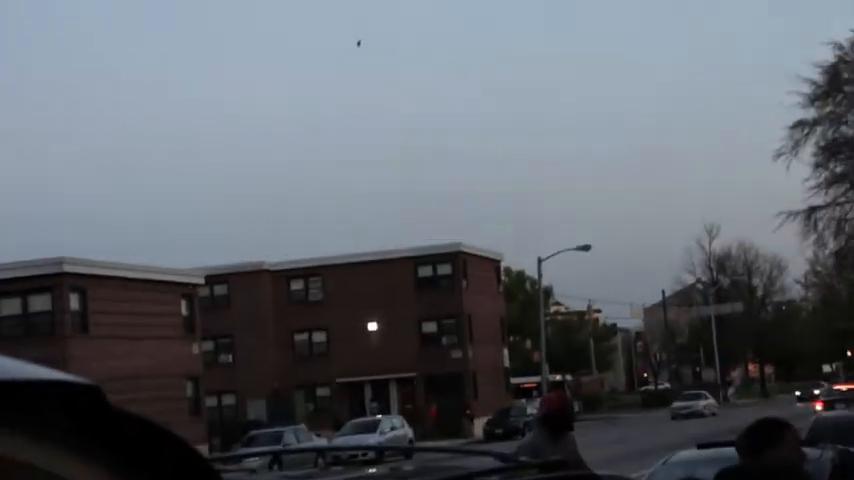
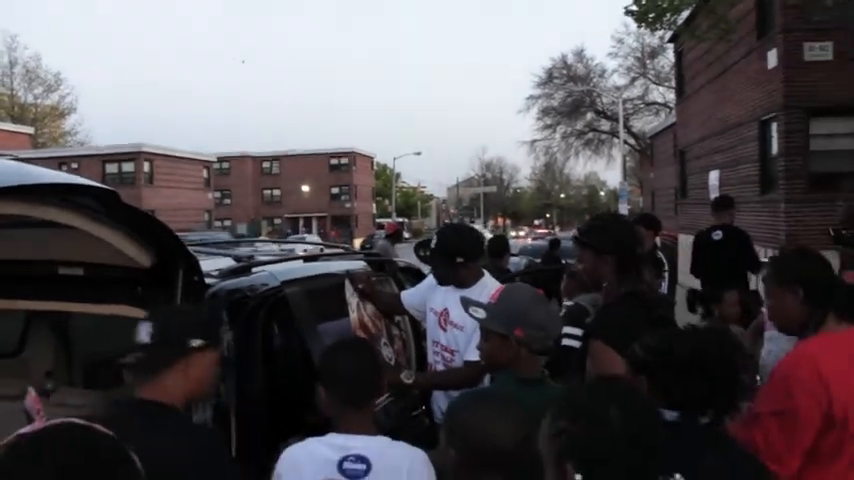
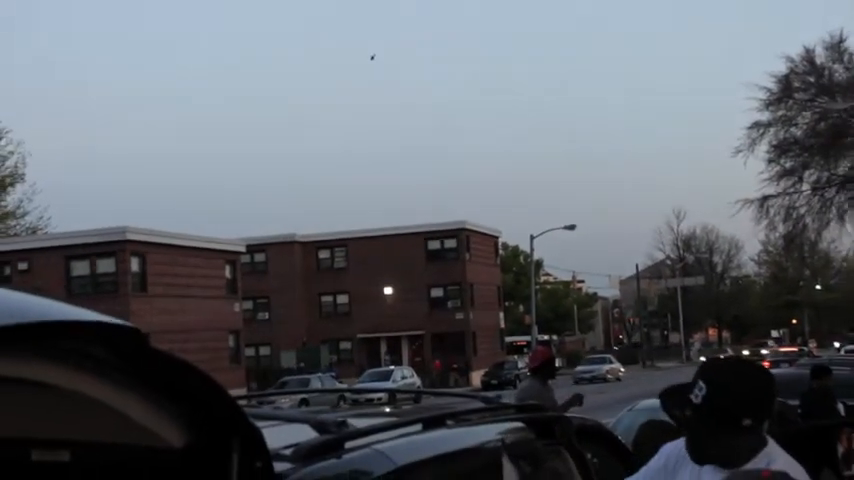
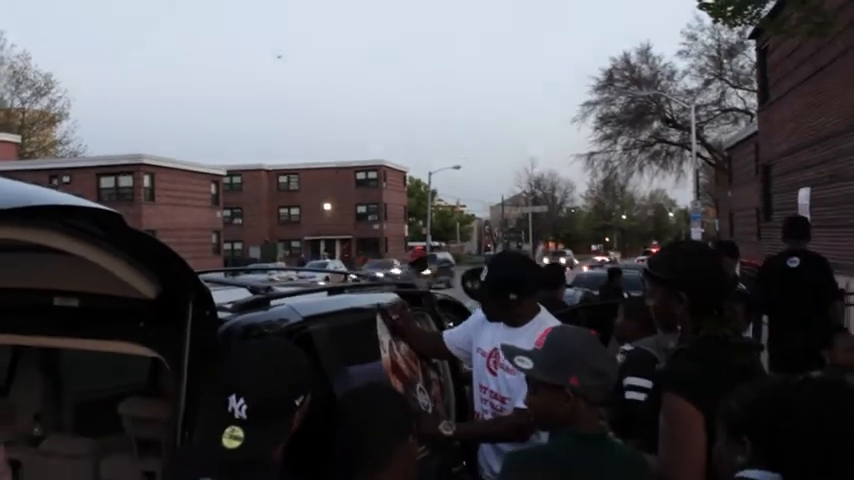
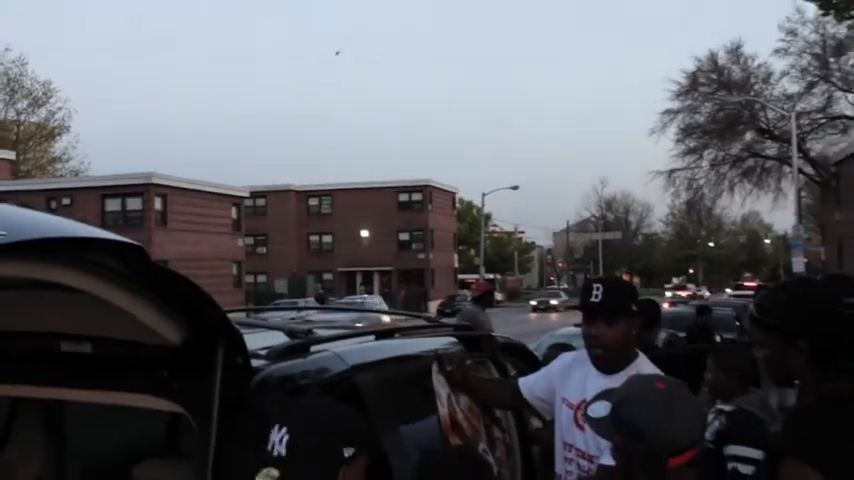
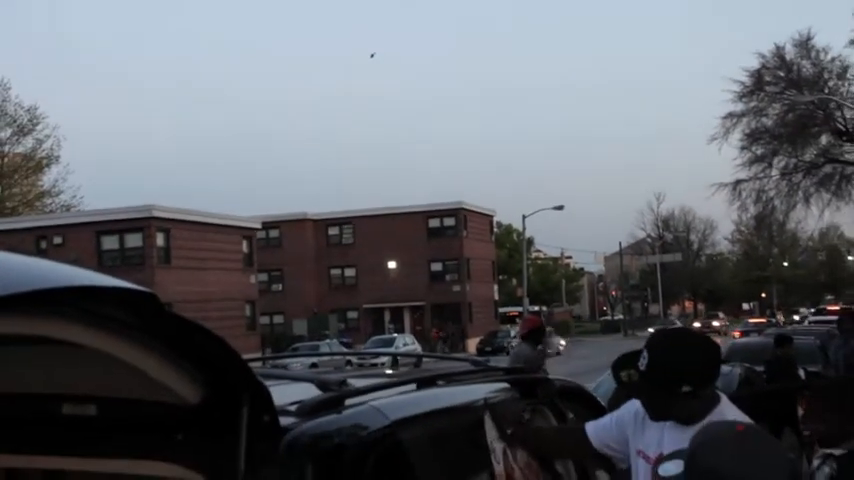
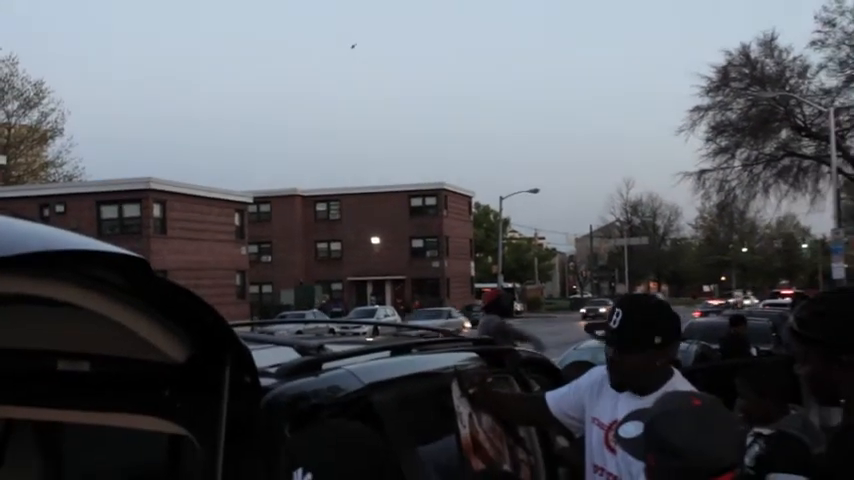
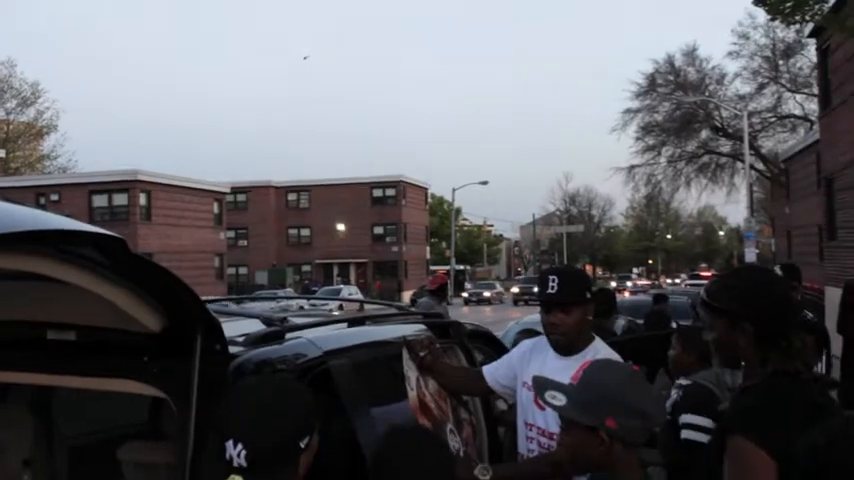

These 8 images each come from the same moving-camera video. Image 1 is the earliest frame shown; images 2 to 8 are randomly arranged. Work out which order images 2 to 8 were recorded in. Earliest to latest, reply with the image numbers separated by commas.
3, 6, 7, 5, 8, 4, 2
